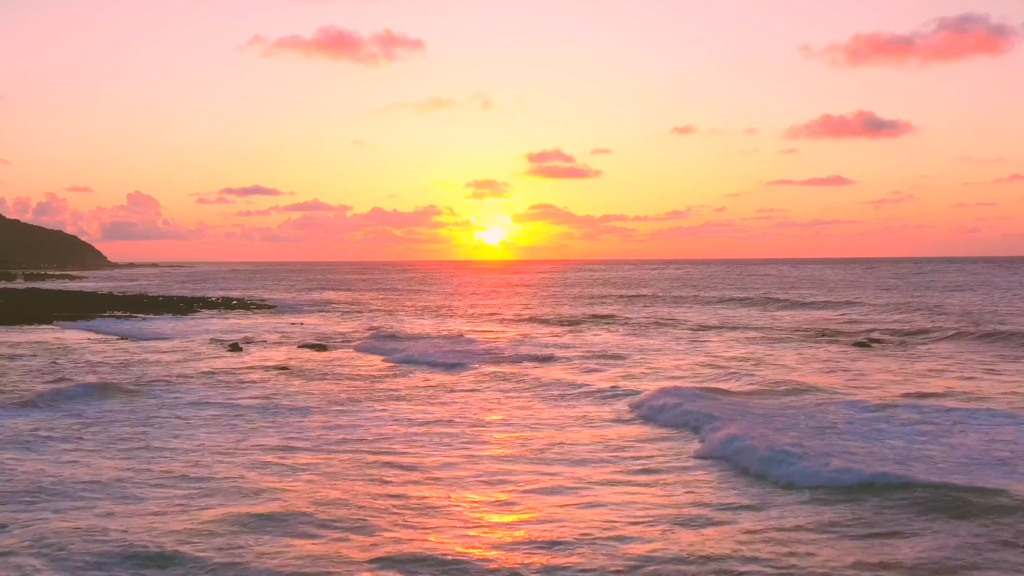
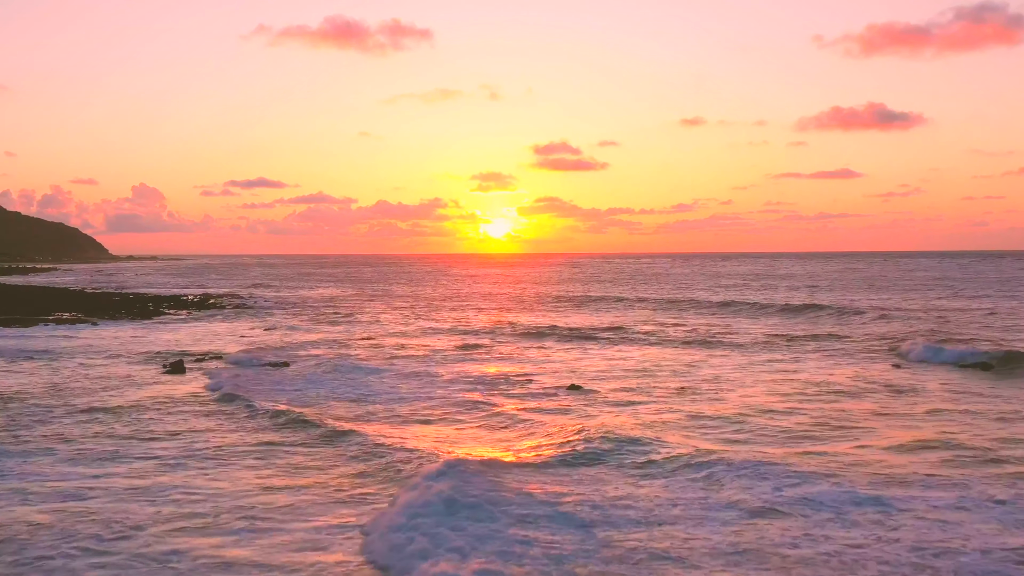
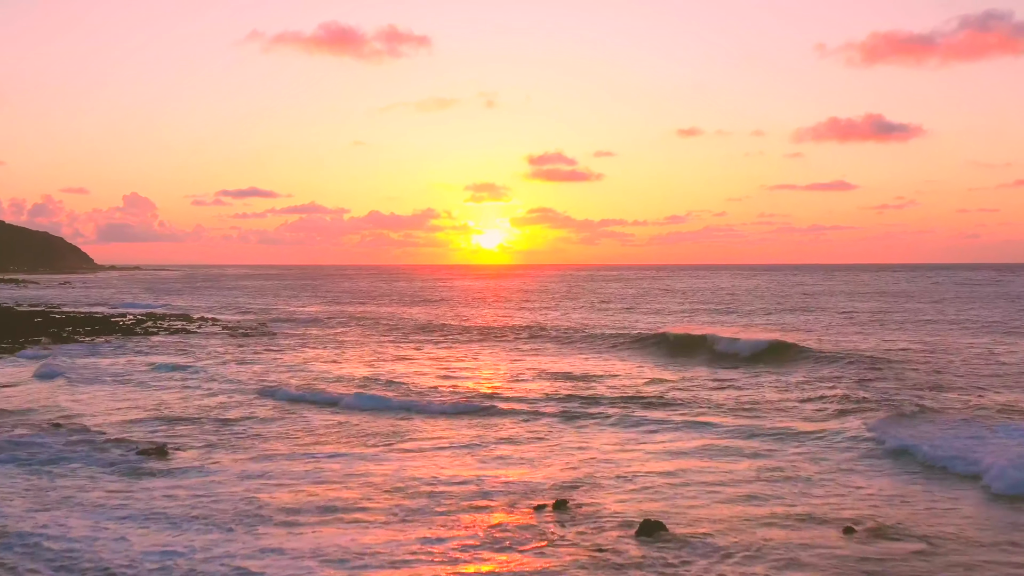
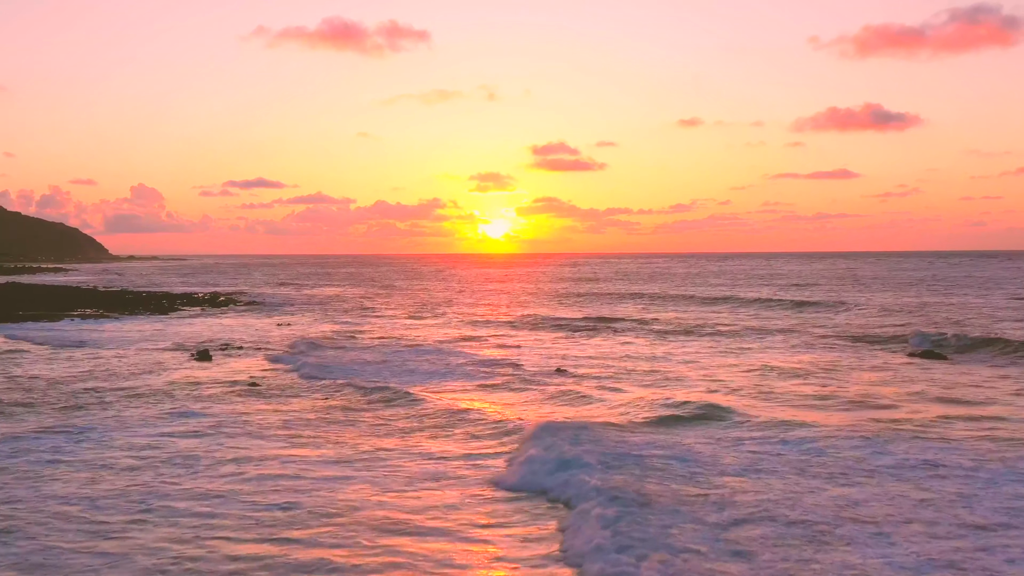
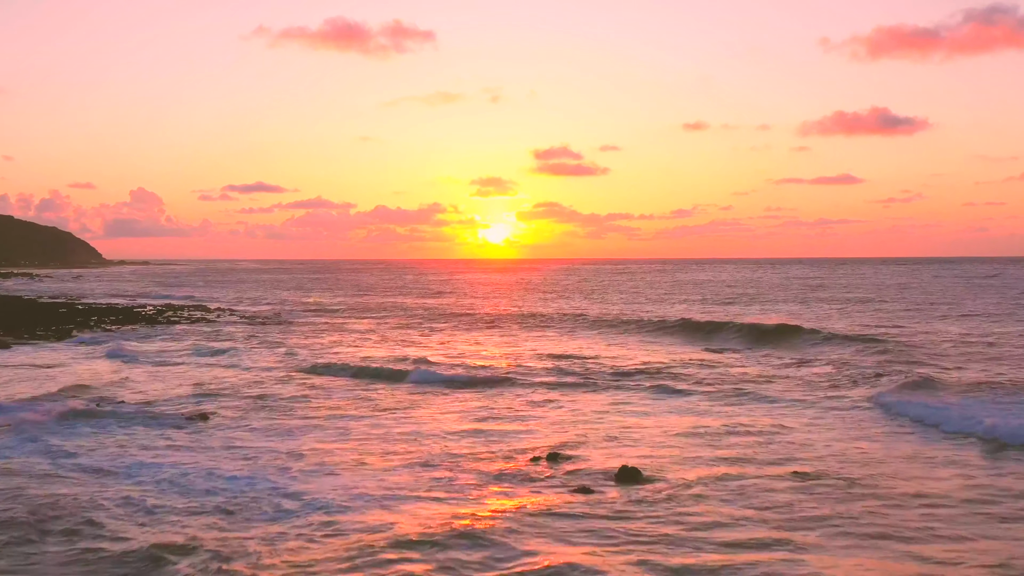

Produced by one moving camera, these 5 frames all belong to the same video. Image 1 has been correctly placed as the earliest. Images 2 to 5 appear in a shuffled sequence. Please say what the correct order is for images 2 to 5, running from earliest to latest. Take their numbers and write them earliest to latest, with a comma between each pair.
4, 2, 5, 3
